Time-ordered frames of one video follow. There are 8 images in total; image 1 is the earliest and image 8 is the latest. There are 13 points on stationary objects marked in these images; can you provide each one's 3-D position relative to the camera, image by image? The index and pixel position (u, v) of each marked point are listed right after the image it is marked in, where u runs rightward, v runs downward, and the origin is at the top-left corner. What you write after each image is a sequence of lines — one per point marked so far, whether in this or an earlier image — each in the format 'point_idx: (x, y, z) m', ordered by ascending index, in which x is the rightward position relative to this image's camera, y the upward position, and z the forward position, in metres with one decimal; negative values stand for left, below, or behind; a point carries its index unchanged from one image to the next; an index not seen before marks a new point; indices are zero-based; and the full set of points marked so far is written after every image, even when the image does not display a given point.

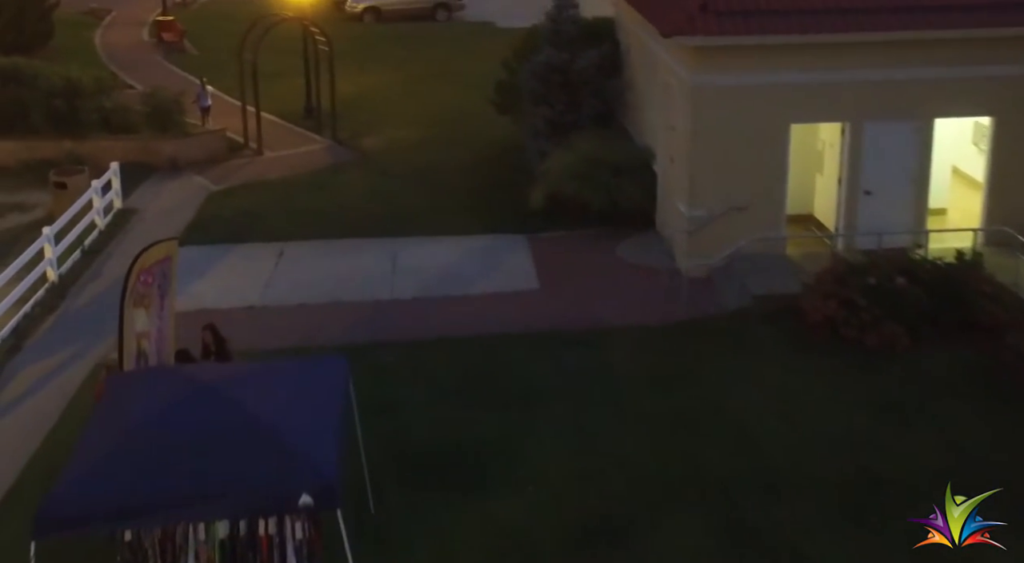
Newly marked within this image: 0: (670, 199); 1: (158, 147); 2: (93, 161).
0: (+2.0, +1.0, +14.5) m
1: (-6.1, +2.3, +19.4) m
2: (-7.2, +2.0, +19.3) m
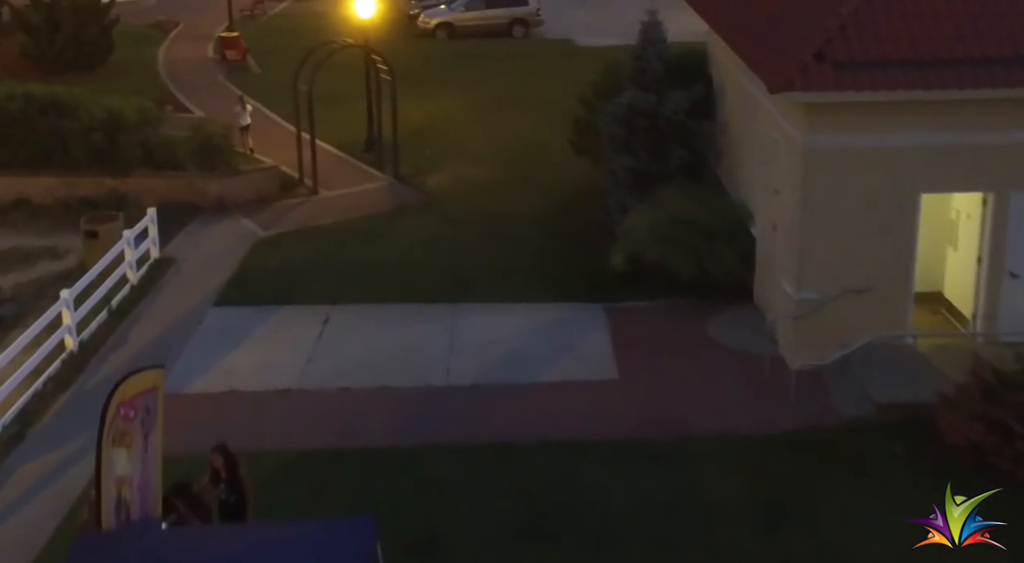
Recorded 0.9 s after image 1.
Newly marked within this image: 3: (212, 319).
0: (+2.9, +0.1, +12.4) m
1: (-4.8, +1.5, +17.8) m
2: (-6.0, +1.3, +17.9) m
3: (-3.7, -0.5, +14.0) m
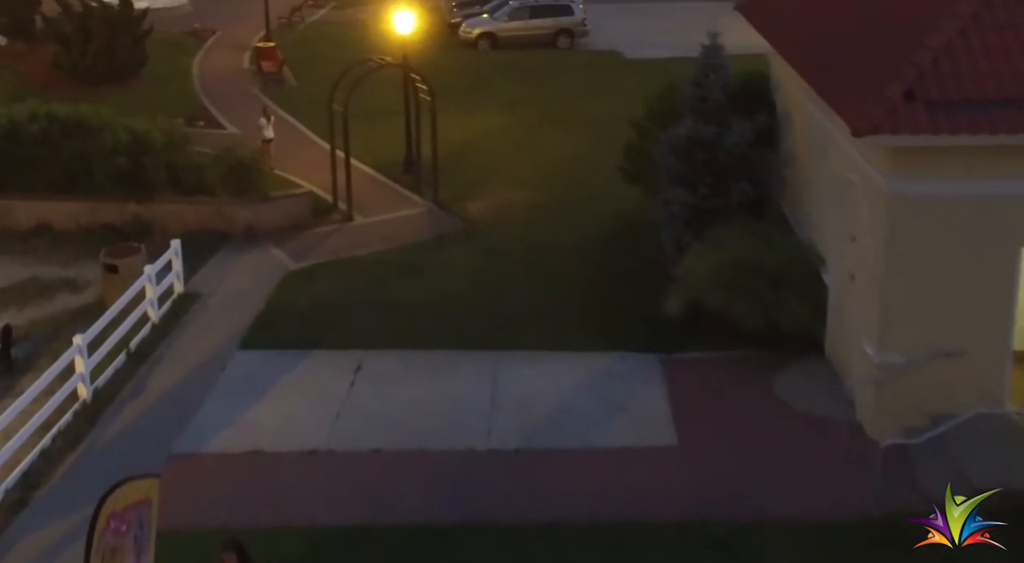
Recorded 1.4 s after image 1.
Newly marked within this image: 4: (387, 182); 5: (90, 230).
0: (+3.4, -0.5, +11.2) m
1: (-4.1, +1.0, +16.9) m
2: (-5.3, +0.8, +17.0) m
3: (-3.2, -1.0, +13.0) m
4: (-2.2, +1.7, +19.5) m
5: (-6.3, +0.8, +16.9) m
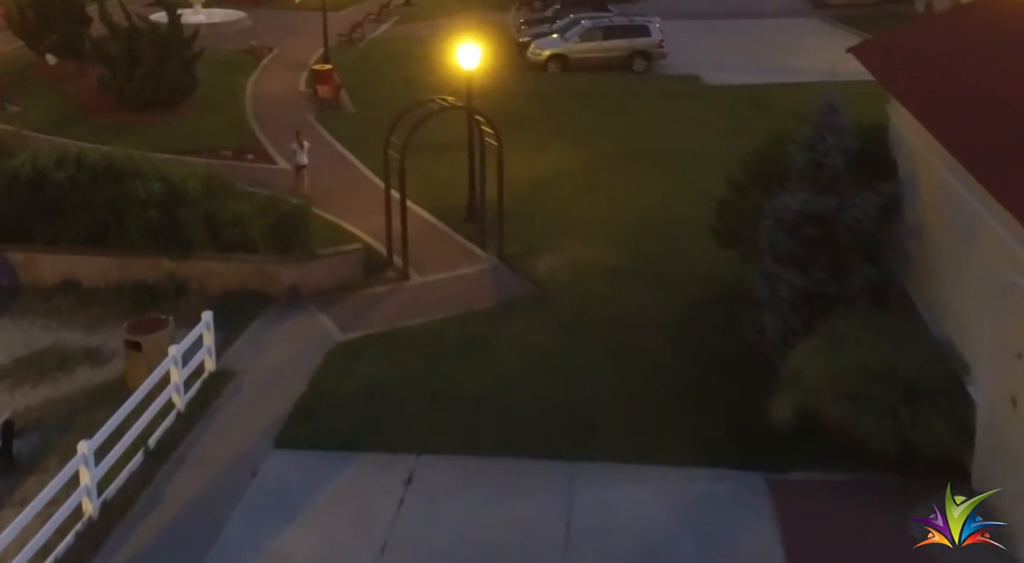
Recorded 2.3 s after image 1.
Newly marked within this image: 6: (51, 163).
0: (+4.0, -1.5, +9.1) m
1: (-3.1, +0.1, +15.2) m
2: (-4.3, -0.1, +15.3) m
3: (-2.4, -1.9, +11.2) m
4: (-1.0, +0.8, +17.7) m
5: (-5.3, -0.1, +15.2) m
6: (-6.3, +1.6, +15.3) m
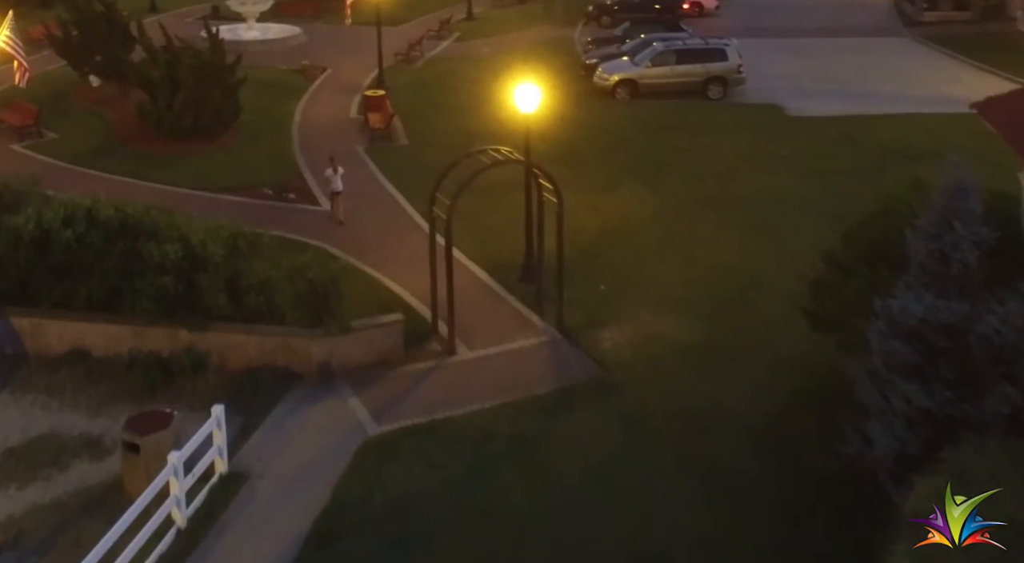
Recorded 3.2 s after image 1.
0: (+4.4, -2.5, +7.0) m
1: (-2.4, -0.8, +13.4) m
2: (-3.6, -1.0, +13.6) m
3: (-2.0, -2.8, +9.5) m
4: (-0.2, -0.2, +15.8) m
5: (-4.6, -1.0, +13.6) m
6: (-5.6, +0.7, +13.8) m
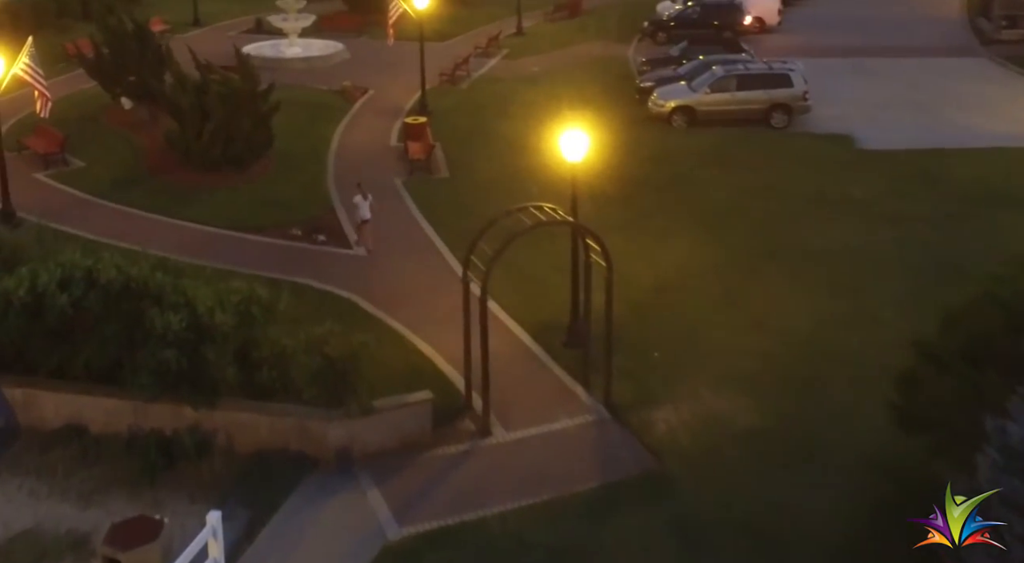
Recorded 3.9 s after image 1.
0: (+4.5, -3.4, +5.2) m
1: (-2.0, -1.6, +12.0) m
2: (-3.1, -1.8, +12.2) m
3: (-1.8, -3.6, +8.0) m
4: (+0.4, -1.0, +14.3) m
5: (-4.2, -1.7, +12.3) m
6: (-5.1, 0.0, +12.5) m
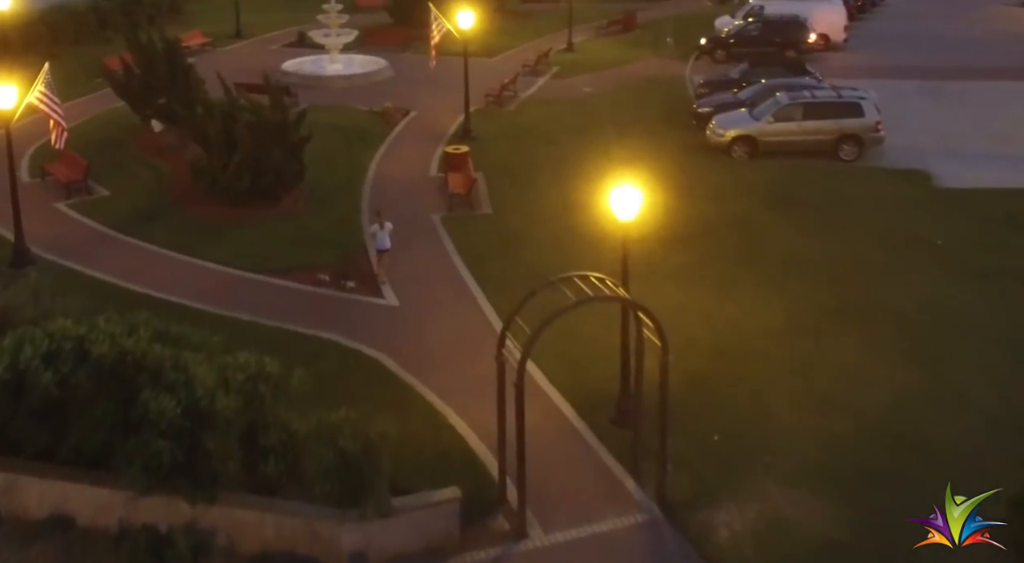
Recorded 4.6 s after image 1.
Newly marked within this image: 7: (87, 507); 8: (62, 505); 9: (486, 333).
0: (+4.5, -4.3, +3.5) m
1: (-1.6, -2.4, +10.5) m
2: (-2.7, -2.5, +10.8) m
3: (-1.6, -4.4, +6.5) m
4: (+0.9, -1.8, +12.7) m
5: (-3.8, -2.5, +10.9) m
6: (-4.7, -0.8, +11.1) m
7: (-4.2, -2.2, +11.1) m
8: (-4.5, -2.2, +11.2) m
9: (-0.4, -0.7, +15.9) m
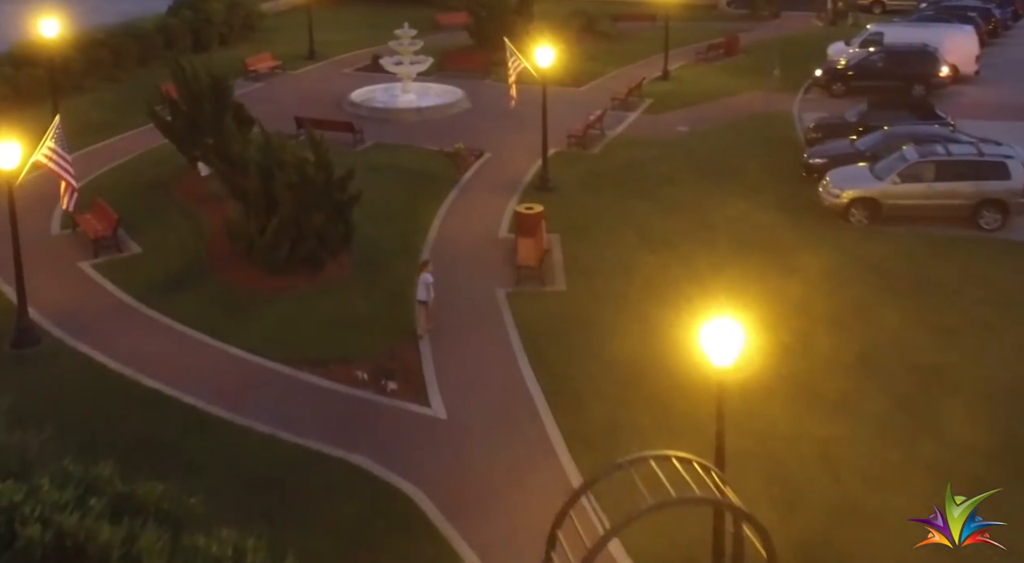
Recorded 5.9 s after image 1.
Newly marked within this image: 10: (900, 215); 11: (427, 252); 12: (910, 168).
0: (+4.1, -5.7, +0.3) m
1: (-1.4, -3.7, +7.8) m
2: (-2.4, -3.8, +8.1) m
3: (-1.7, -5.7, +3.8) m
4: (+1.3, -3.2, +9.8) m
5: (-3.5, -3.7, +8.3) m
6: (-4.3, -2.0, +8.7) m
7: (-3.8, -3.5, +8.6) m
8: (-4.1, -3.5, +8.7) m
9: (+0.4, -2.0, +13.0) m
10: (+6.8, +1.2, +19.7) m
11: (-1.5, +0.5, +19.3) m
12: (+6.9, +2.0, +19.6) m
